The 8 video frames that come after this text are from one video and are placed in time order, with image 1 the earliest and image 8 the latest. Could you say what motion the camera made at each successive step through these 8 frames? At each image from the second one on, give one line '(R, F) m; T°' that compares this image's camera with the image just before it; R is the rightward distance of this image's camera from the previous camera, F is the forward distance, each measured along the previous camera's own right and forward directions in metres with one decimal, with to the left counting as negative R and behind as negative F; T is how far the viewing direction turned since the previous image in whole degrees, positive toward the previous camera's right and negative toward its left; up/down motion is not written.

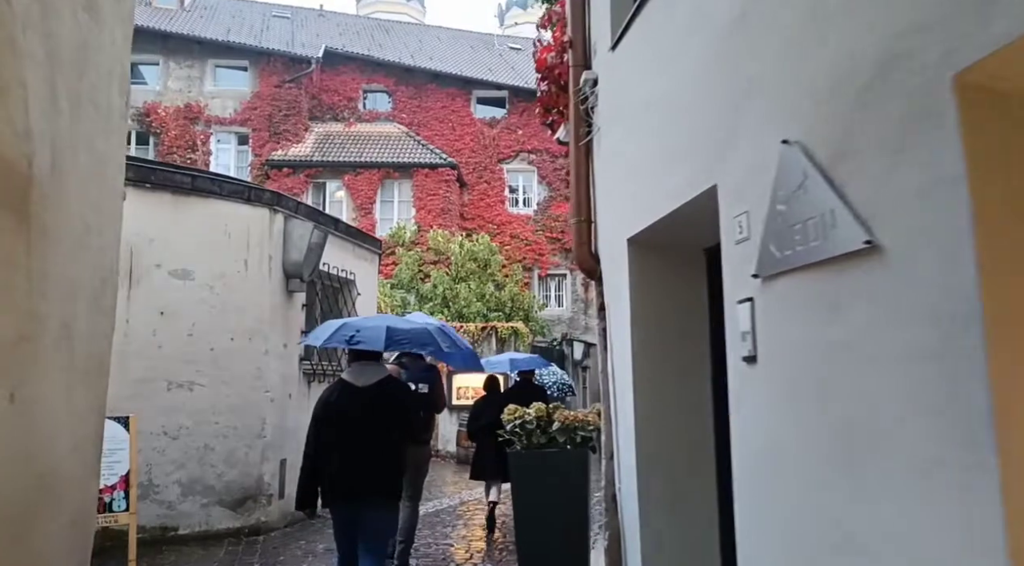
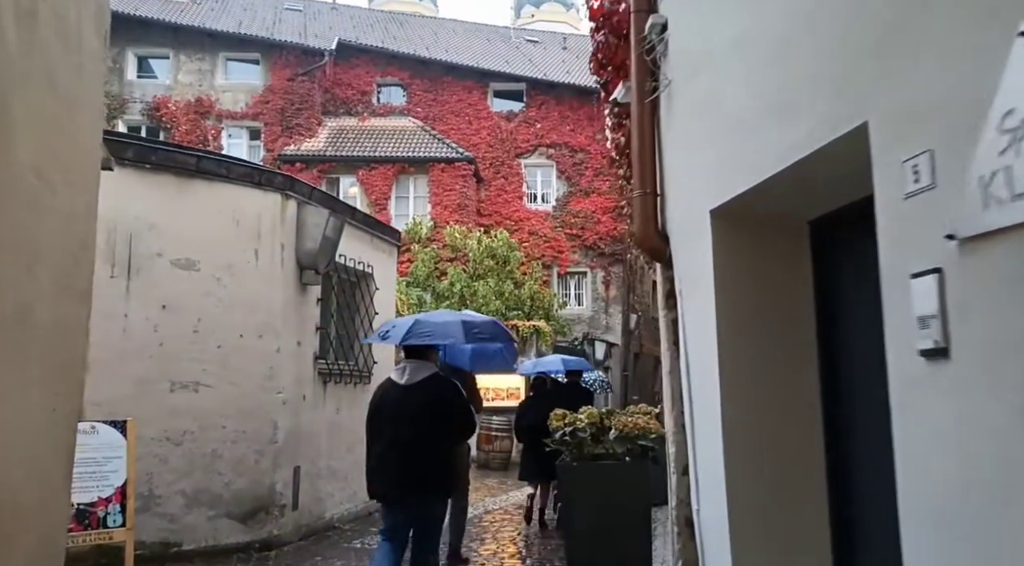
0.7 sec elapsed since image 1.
(-0.2, +0.8) m; -1°
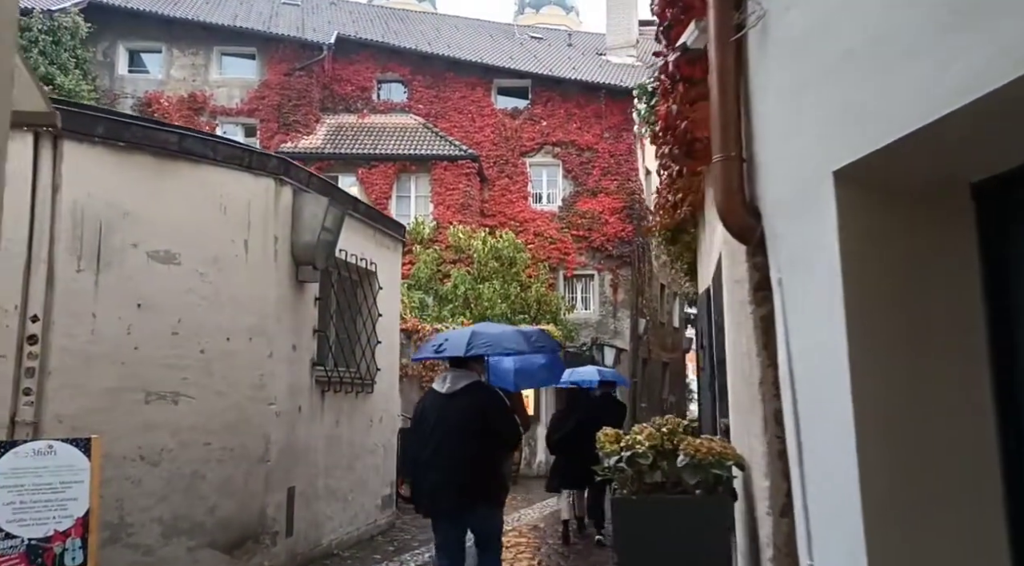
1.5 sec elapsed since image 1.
(-0.2, +1.0) m; 0°
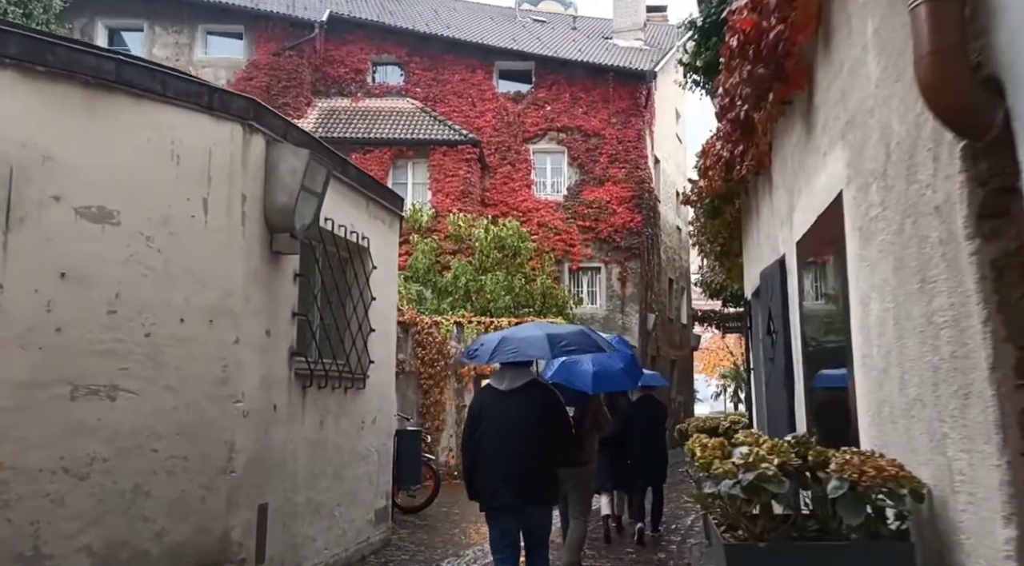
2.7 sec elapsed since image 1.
(-0.2, +1.5) m; 0°
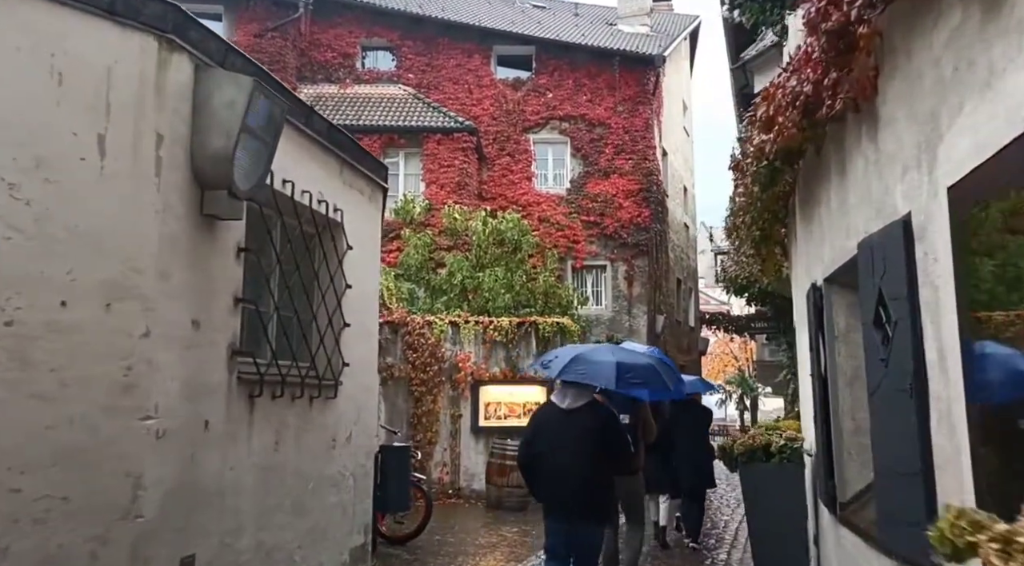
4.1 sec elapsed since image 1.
(-0.1, +1.7) m; 0°
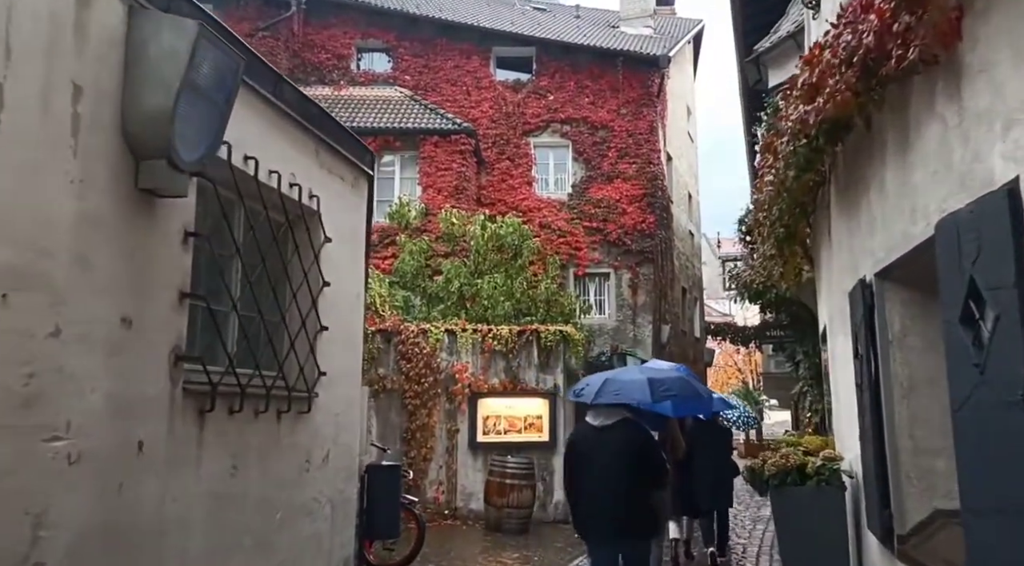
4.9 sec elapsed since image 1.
(0.0, +0.9) m; 0°
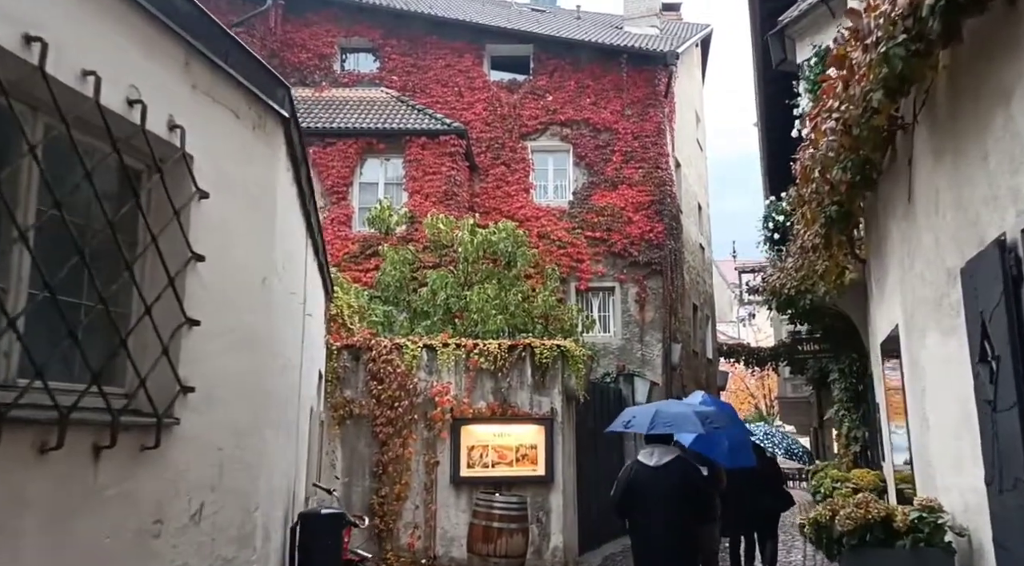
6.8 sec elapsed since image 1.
(+0.2, +2.0) m; 0°
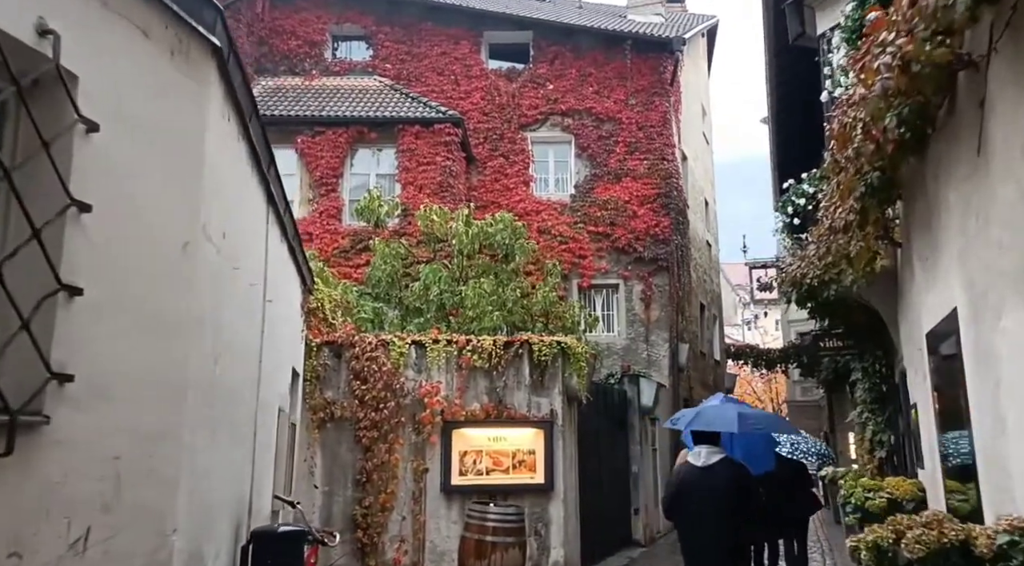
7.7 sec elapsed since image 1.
(+0.1, +1.0) m; 0°
